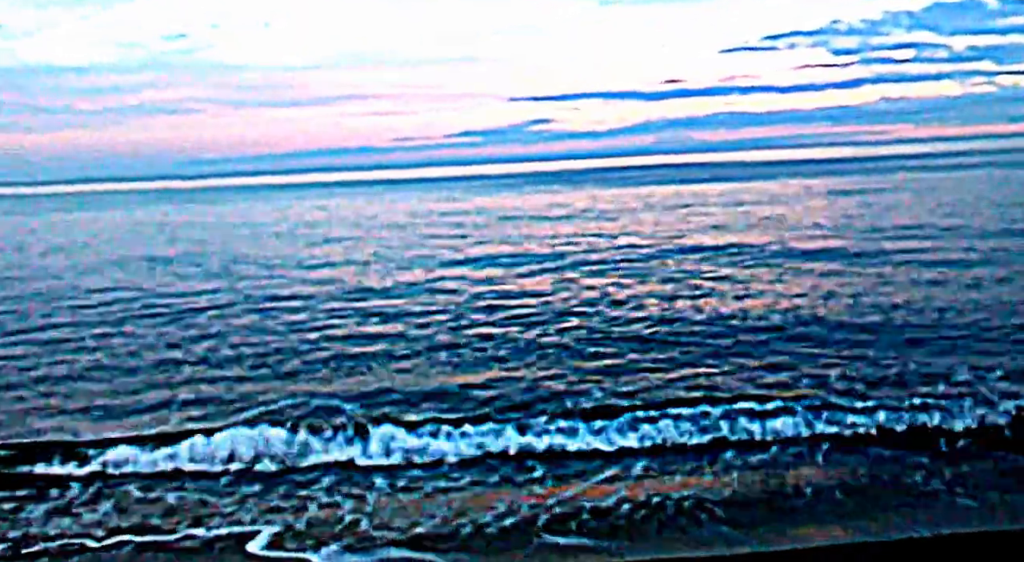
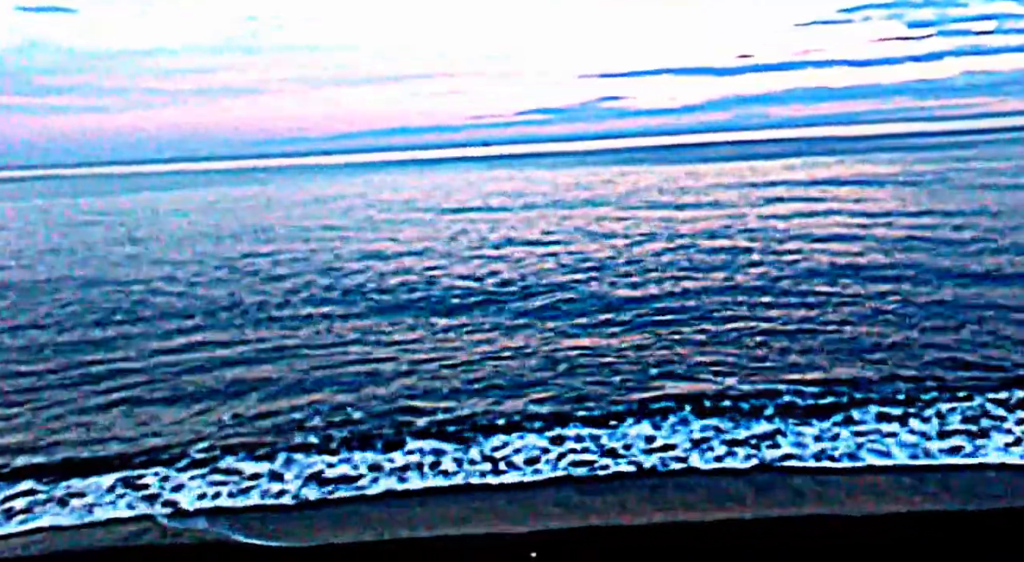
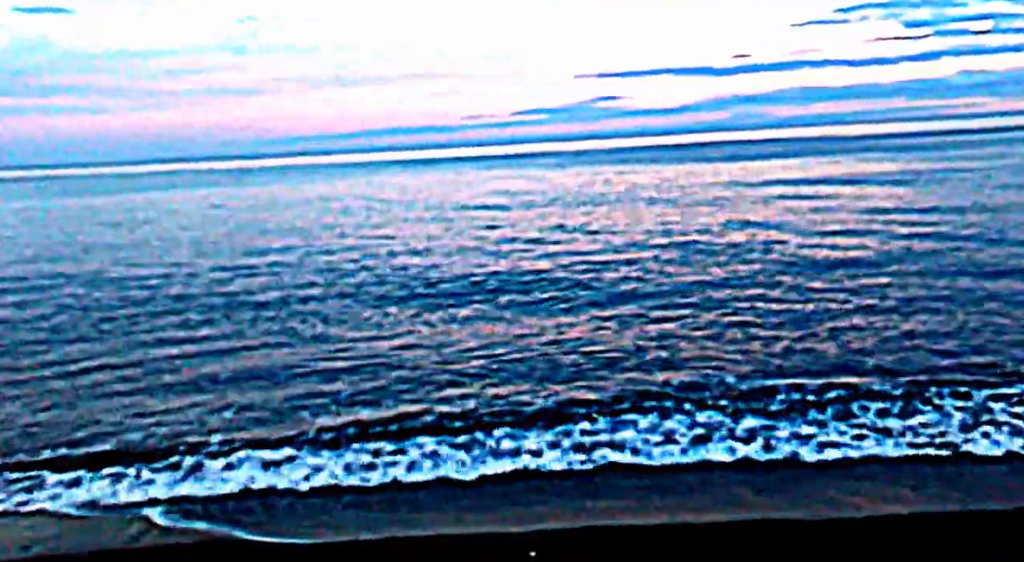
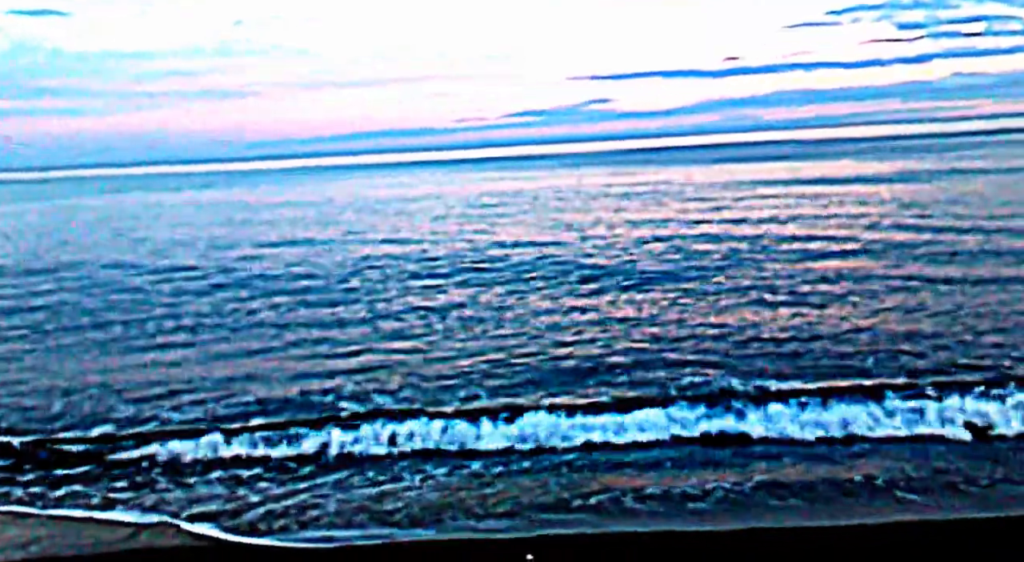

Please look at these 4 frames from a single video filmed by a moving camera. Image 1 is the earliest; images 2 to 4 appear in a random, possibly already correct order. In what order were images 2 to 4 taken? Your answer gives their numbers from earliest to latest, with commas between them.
4, 3, 2
